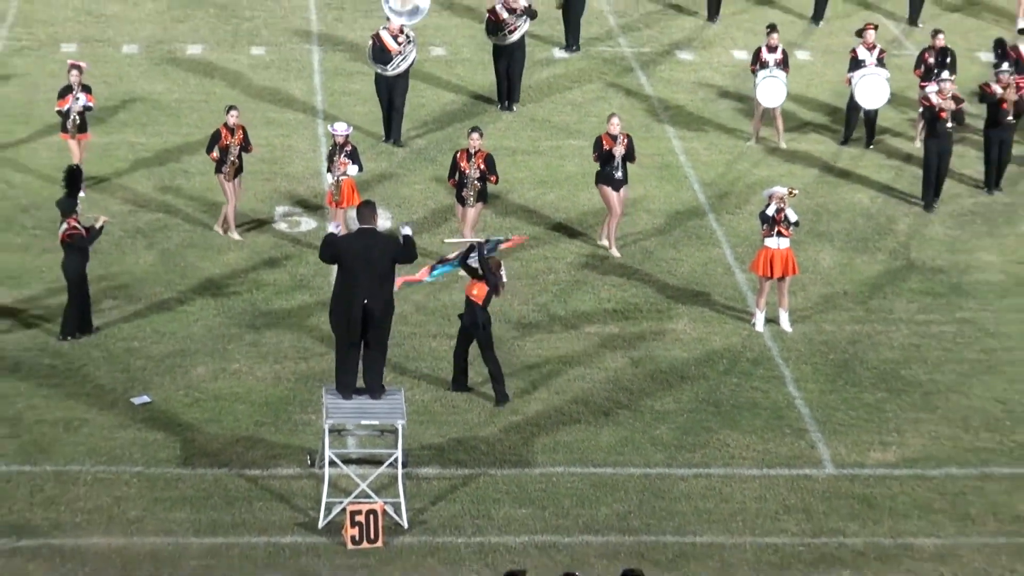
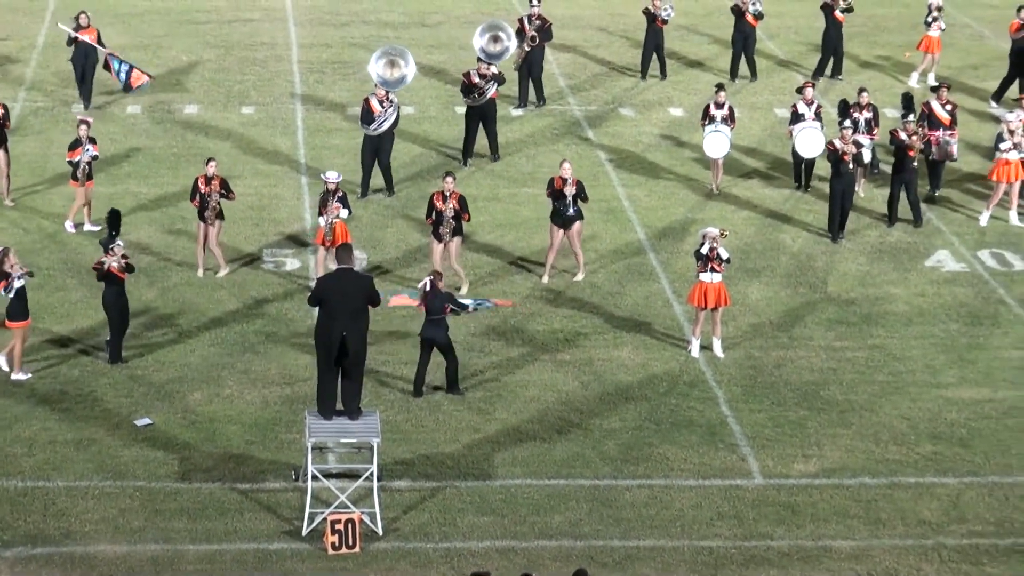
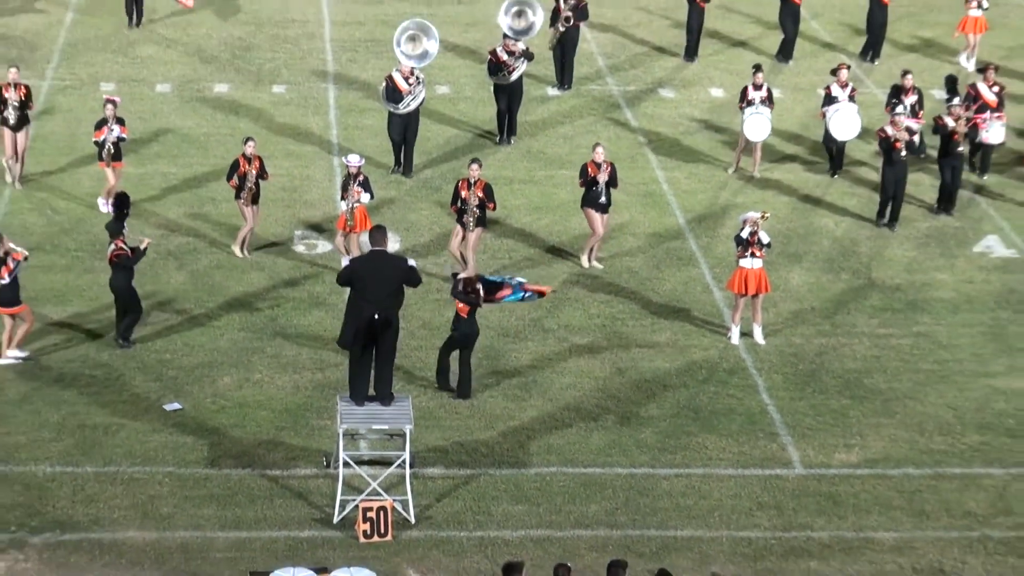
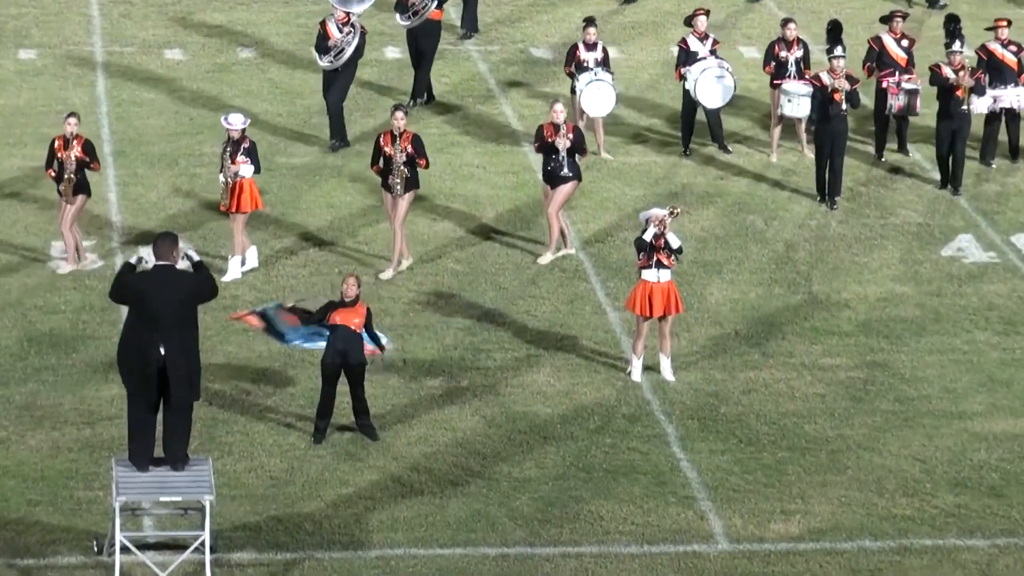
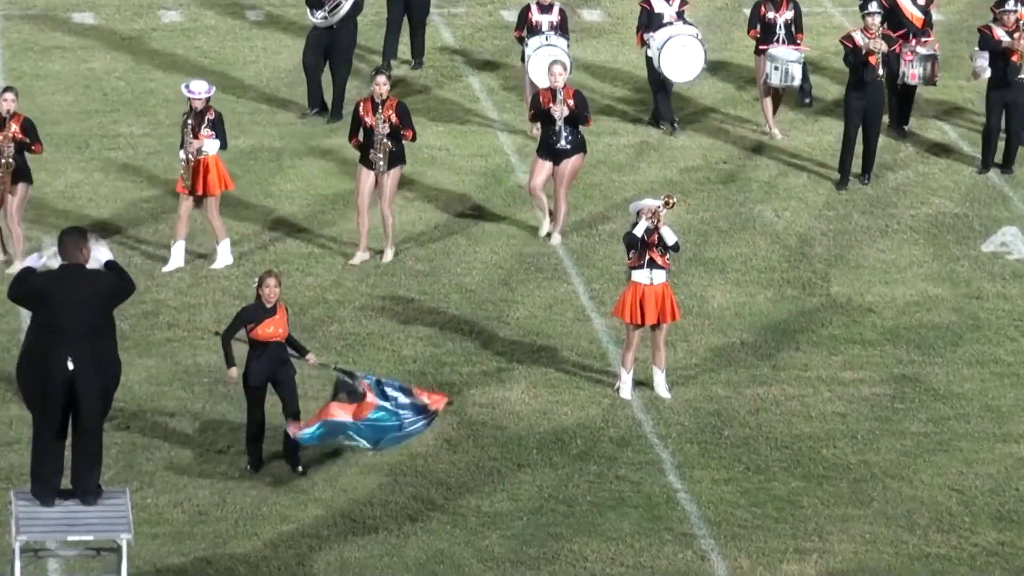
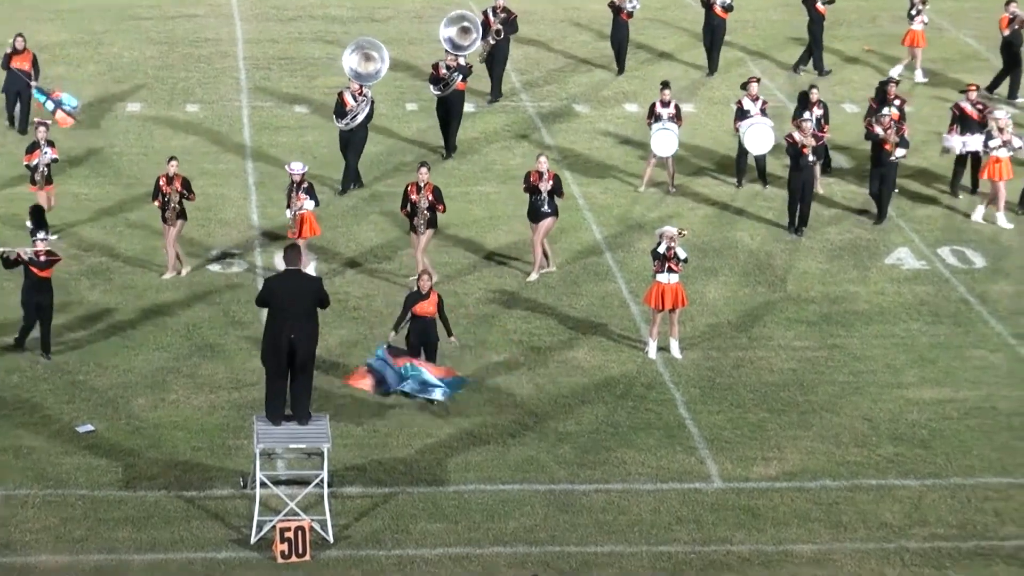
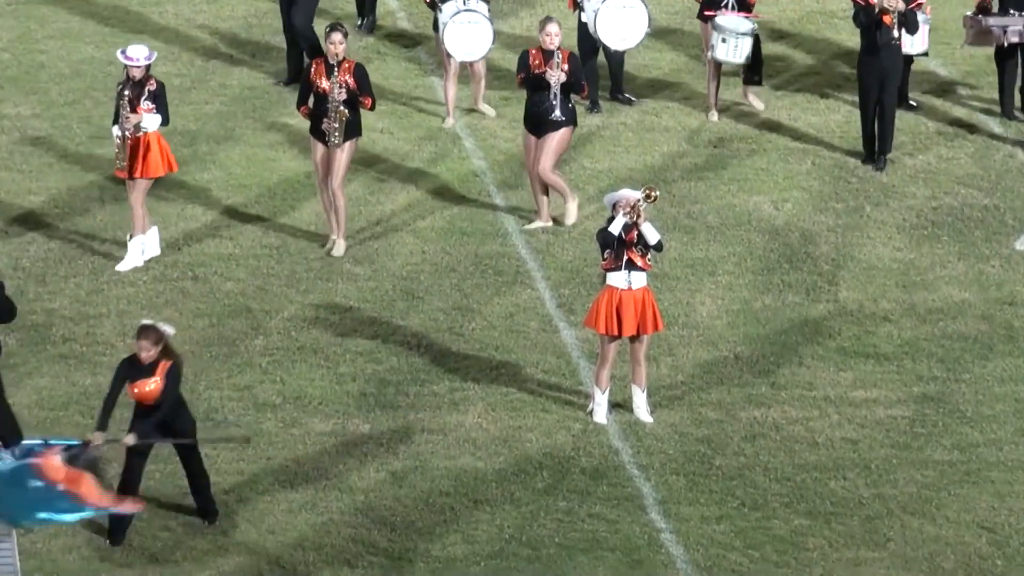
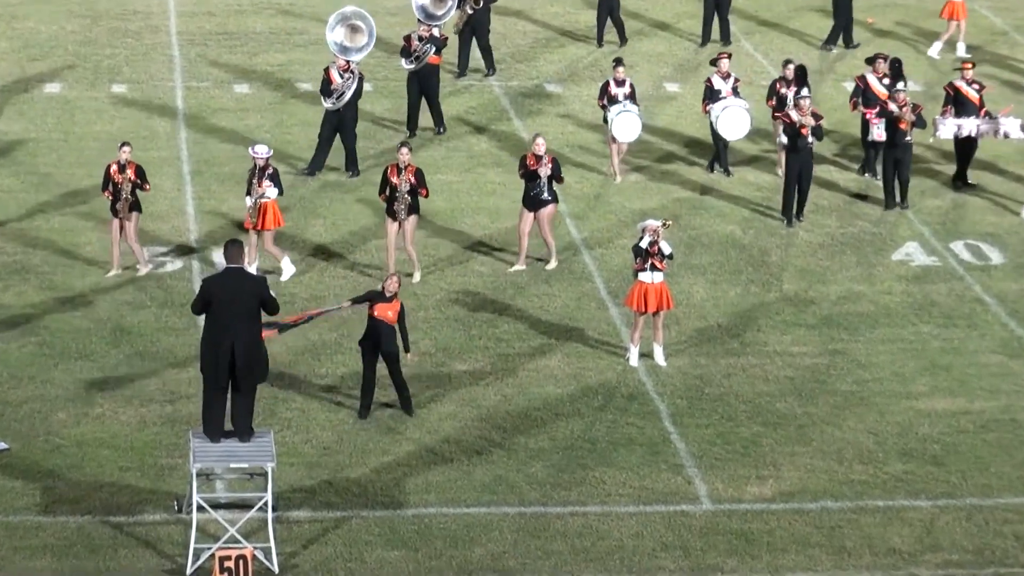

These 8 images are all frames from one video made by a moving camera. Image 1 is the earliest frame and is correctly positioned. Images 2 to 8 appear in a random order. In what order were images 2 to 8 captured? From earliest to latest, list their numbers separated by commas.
3, 2, 6, 8, 4, 5, 7
